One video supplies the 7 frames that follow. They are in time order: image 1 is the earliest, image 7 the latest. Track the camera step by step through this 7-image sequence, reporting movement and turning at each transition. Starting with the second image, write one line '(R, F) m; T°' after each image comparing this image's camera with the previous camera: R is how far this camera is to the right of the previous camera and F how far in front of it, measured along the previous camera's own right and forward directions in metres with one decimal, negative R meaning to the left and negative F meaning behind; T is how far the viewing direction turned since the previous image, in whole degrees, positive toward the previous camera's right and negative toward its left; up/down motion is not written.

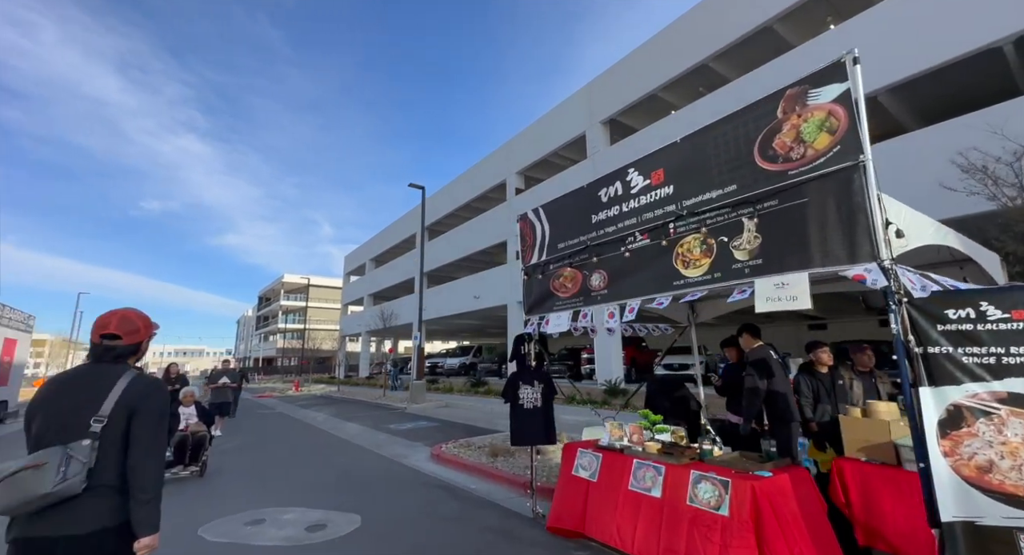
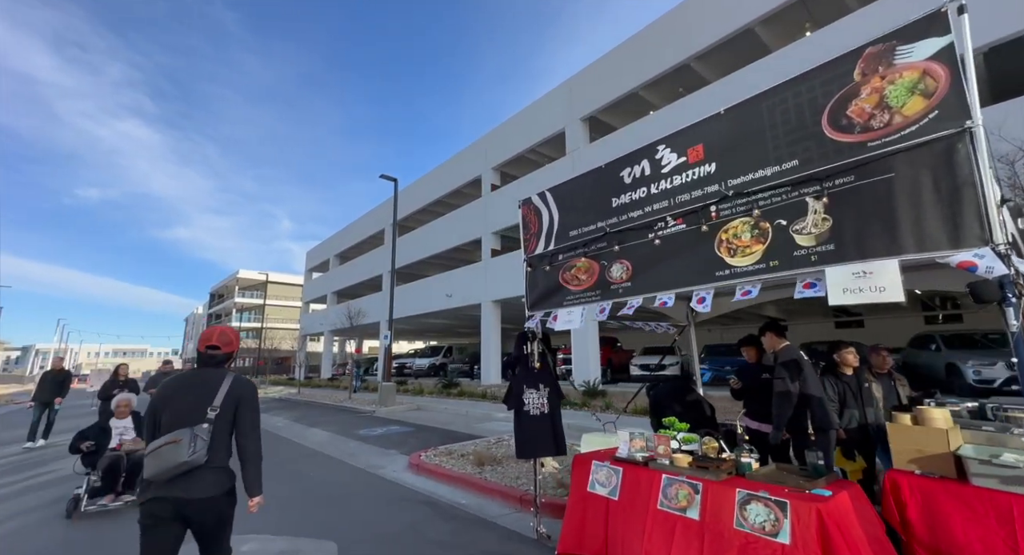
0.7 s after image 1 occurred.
(-0.3, +0.5) m; +4°
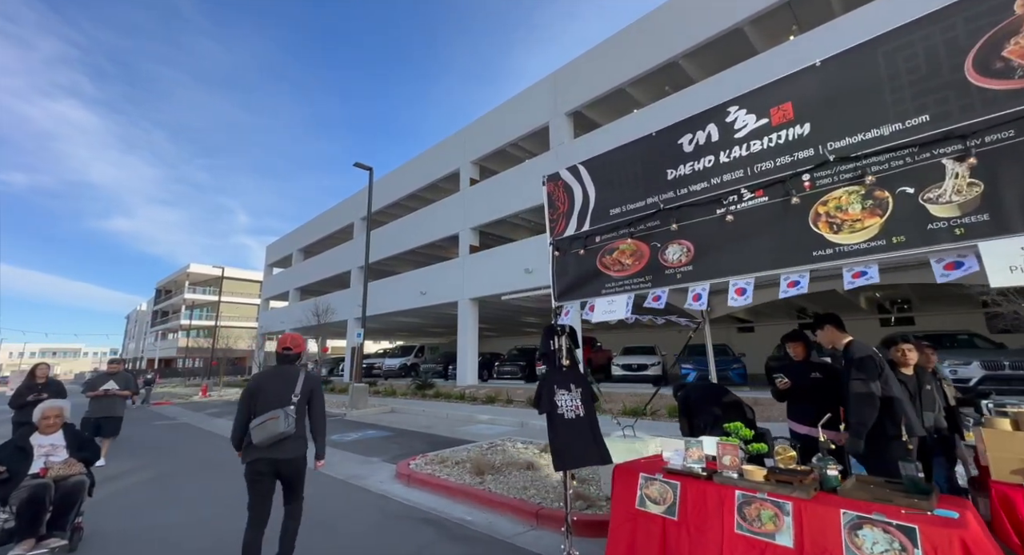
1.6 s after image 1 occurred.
(-0.5, +0.6) m; +4°
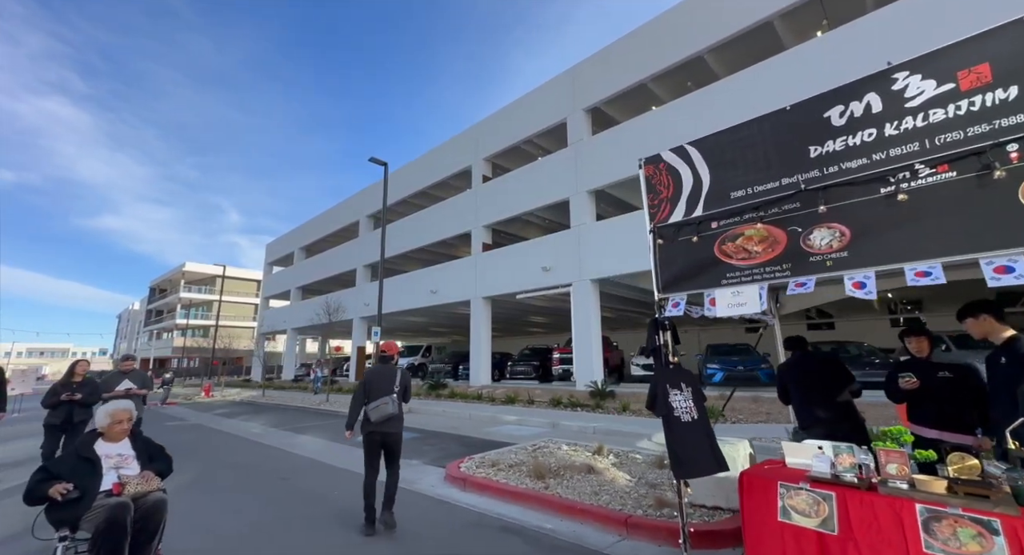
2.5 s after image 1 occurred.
(-0.8, +0.3) m; 0°
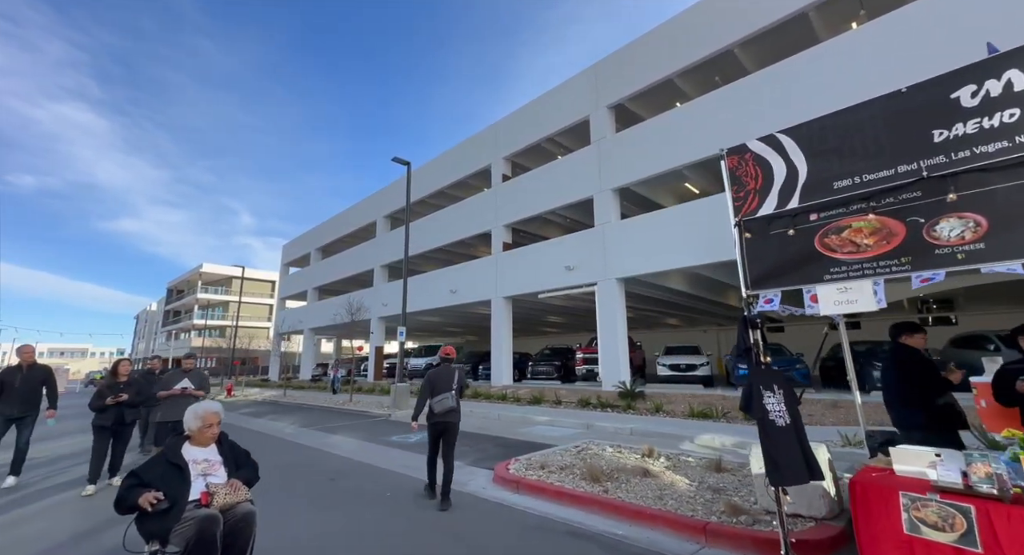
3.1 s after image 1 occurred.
(-0.5, +0.1) m; -1°
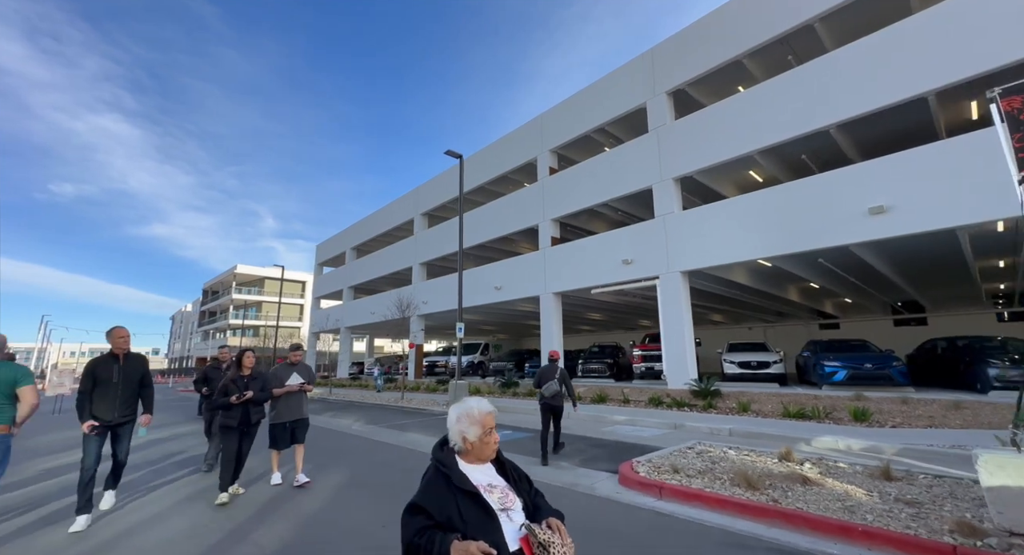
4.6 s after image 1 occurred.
(-1.4, +0.5) m; -3°
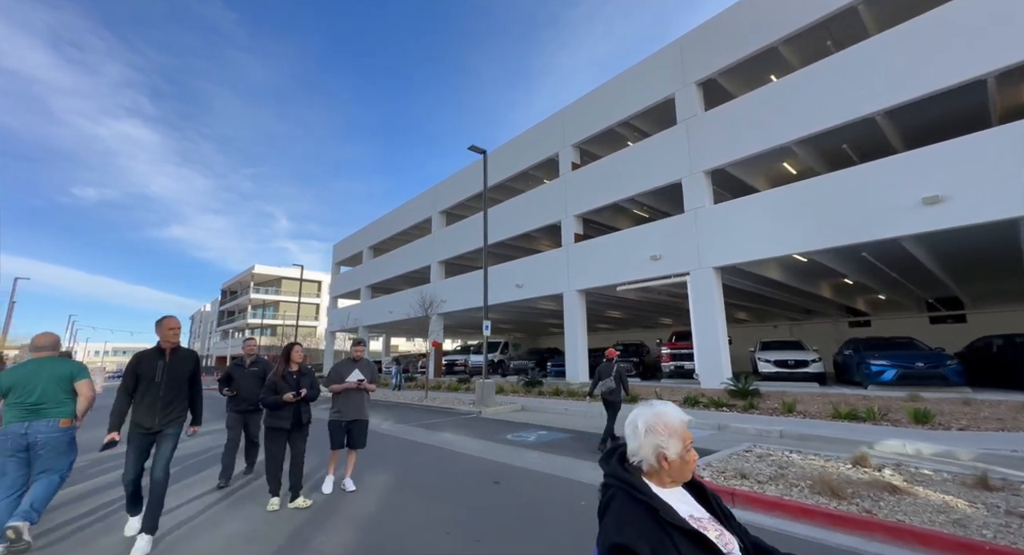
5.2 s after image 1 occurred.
(-0.5, +0.3) m; -2°
